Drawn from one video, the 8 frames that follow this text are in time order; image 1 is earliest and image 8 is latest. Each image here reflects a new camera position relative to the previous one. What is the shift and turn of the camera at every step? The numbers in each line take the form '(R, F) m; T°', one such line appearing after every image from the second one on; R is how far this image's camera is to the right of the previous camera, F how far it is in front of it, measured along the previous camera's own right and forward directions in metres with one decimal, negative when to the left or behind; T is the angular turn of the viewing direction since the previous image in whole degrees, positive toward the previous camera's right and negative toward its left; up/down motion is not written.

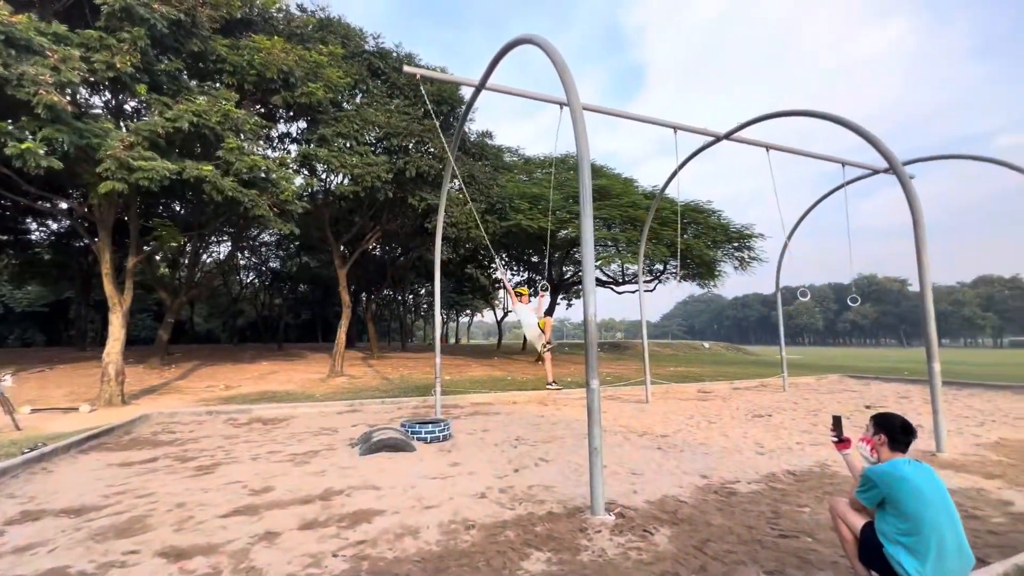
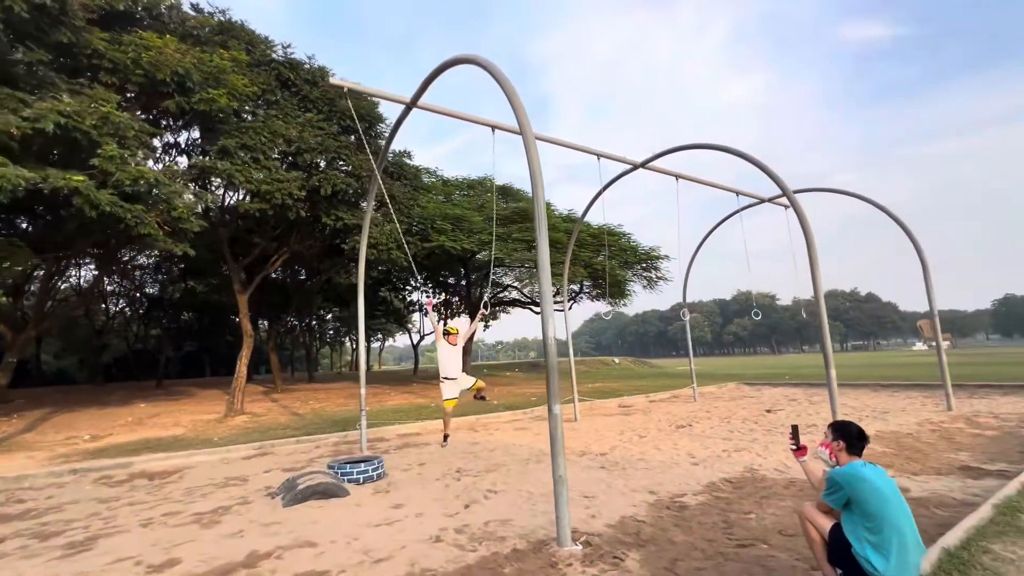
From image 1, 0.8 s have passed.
(-0.4, +0.2) m; +11°
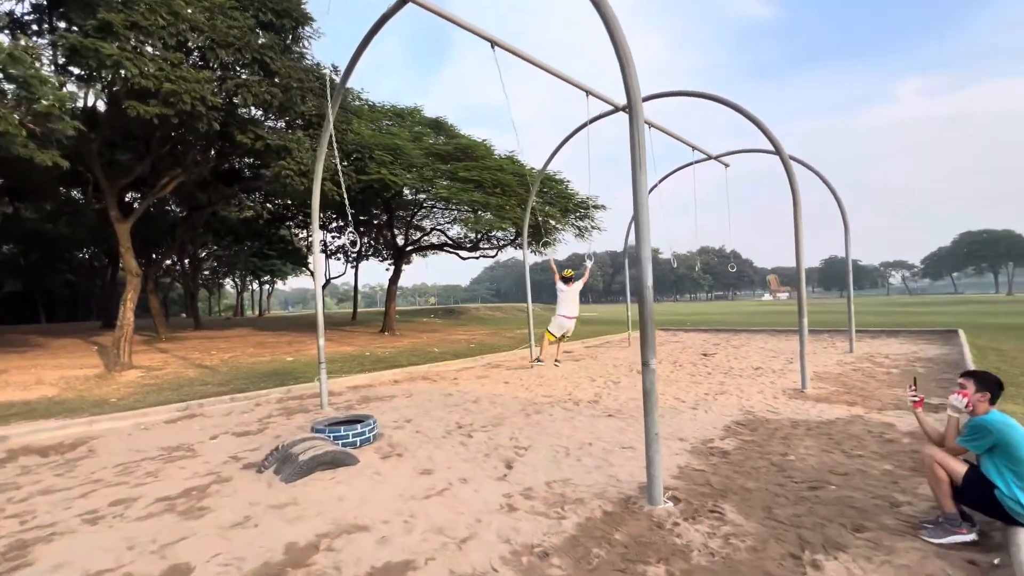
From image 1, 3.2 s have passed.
(-1.6, +0.8) m; +13°
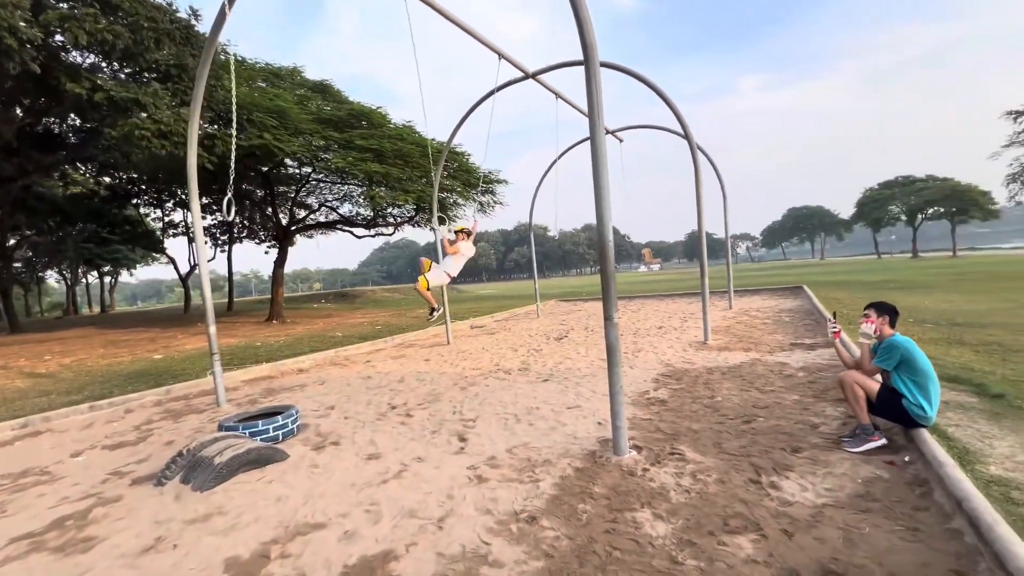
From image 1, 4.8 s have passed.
(-0.5, +0.3) m; +14°
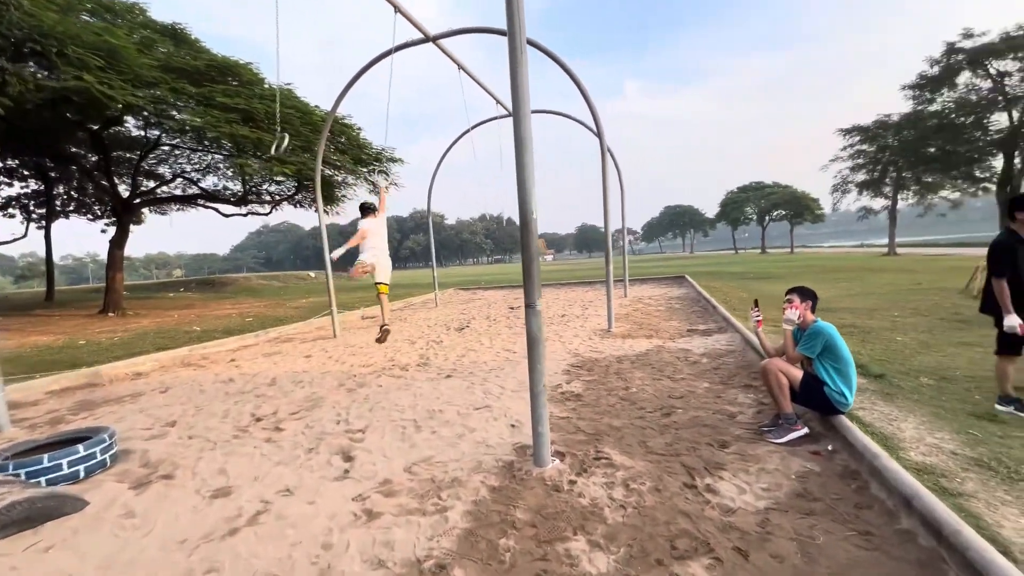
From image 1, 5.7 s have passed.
(0.0, +0.7) m; +13°
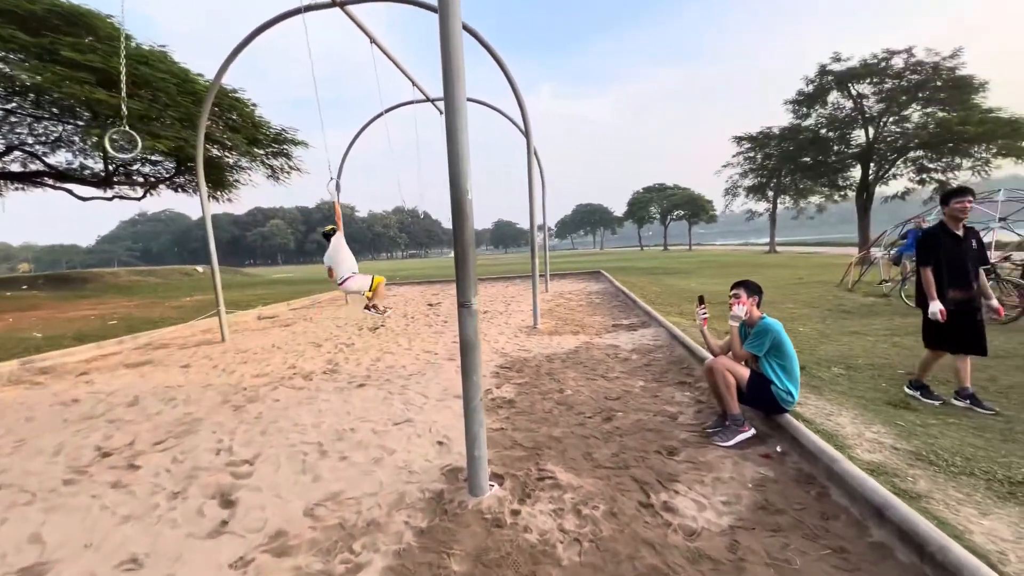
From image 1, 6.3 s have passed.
(-0.1, +0.5) m; +11°
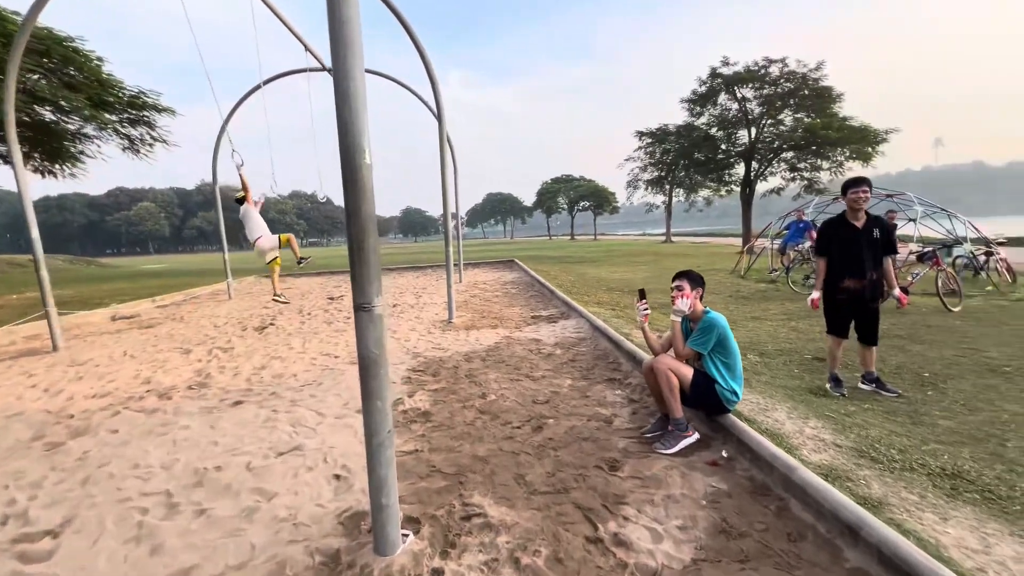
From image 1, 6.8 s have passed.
(0.0, +0.6) m; +11°
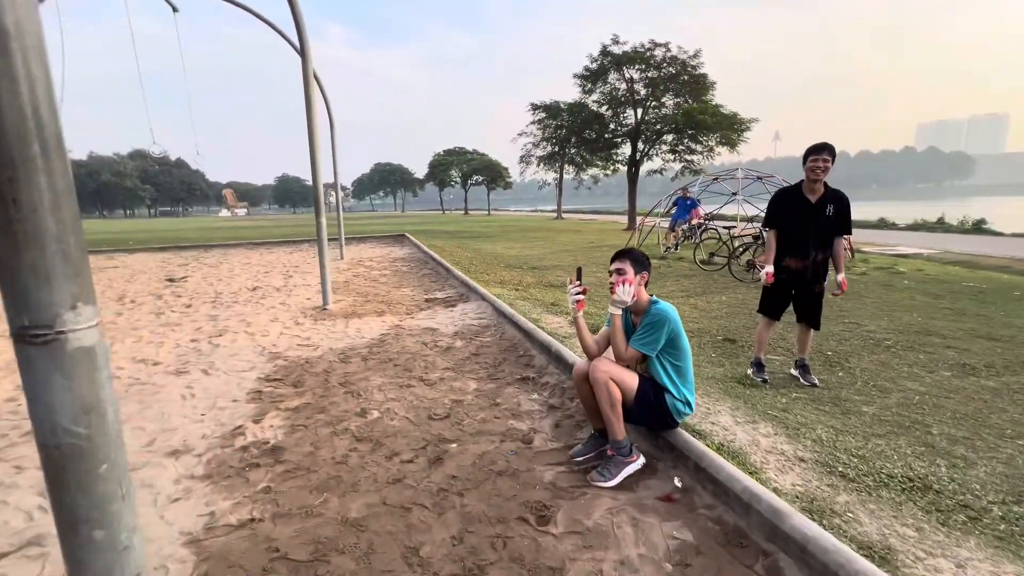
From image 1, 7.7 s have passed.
(0.0, +0.9) m; +13°
